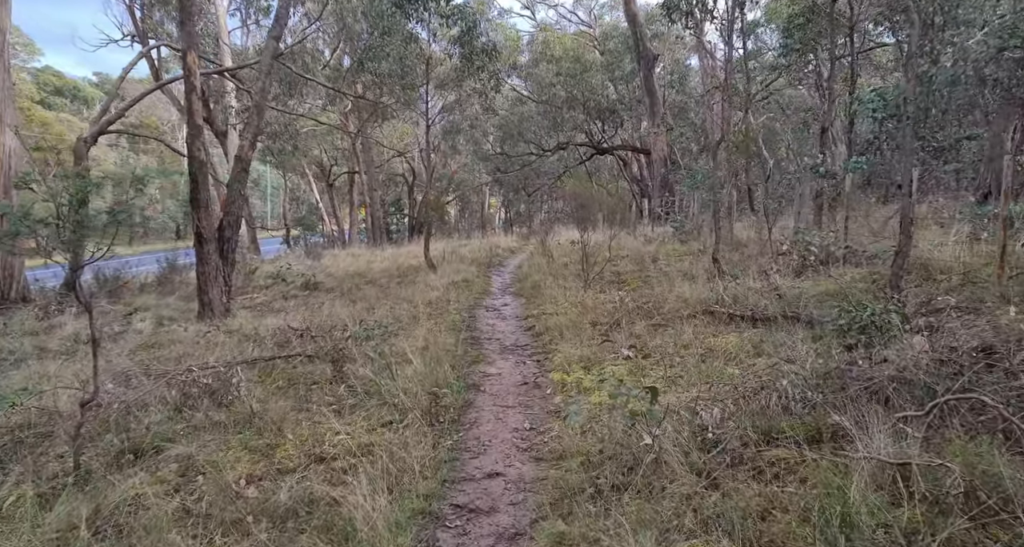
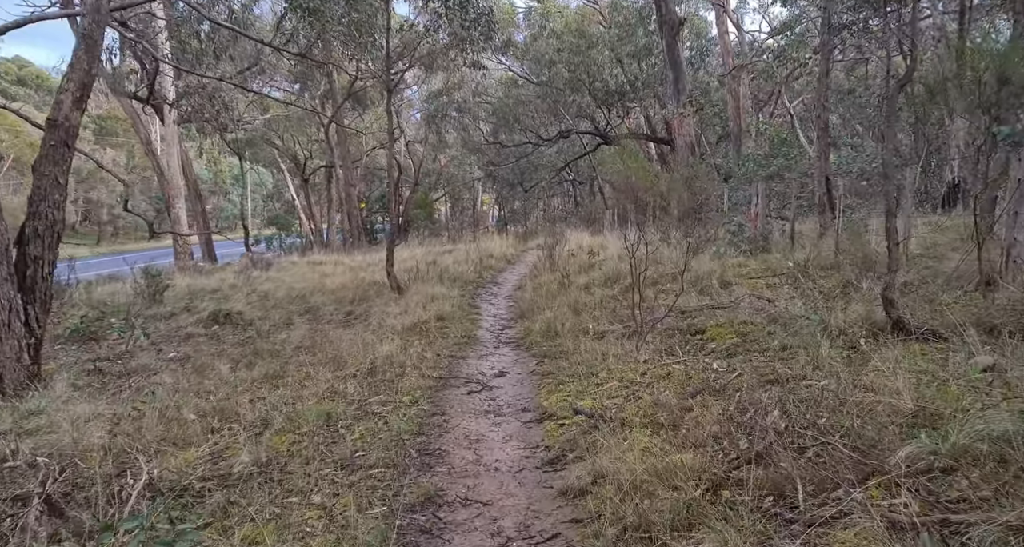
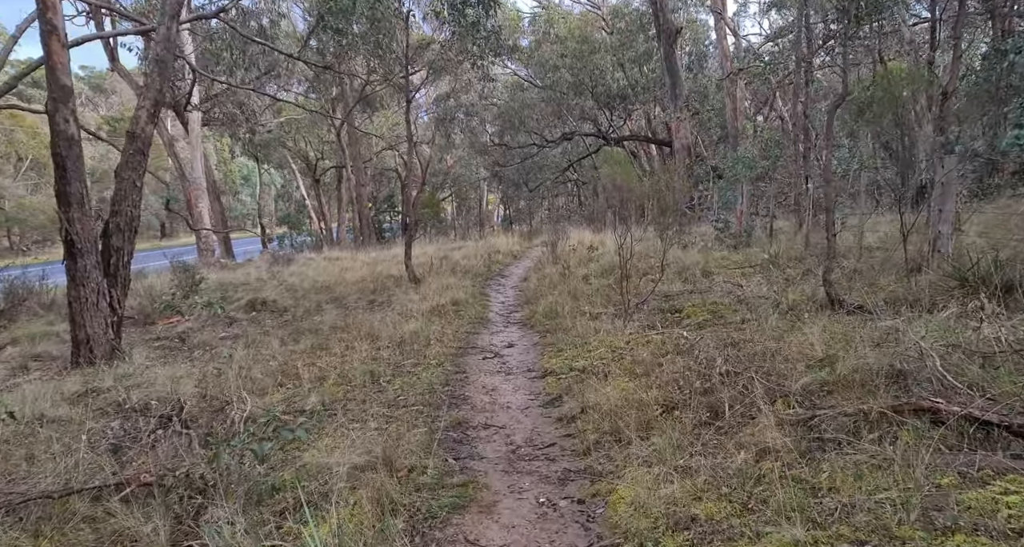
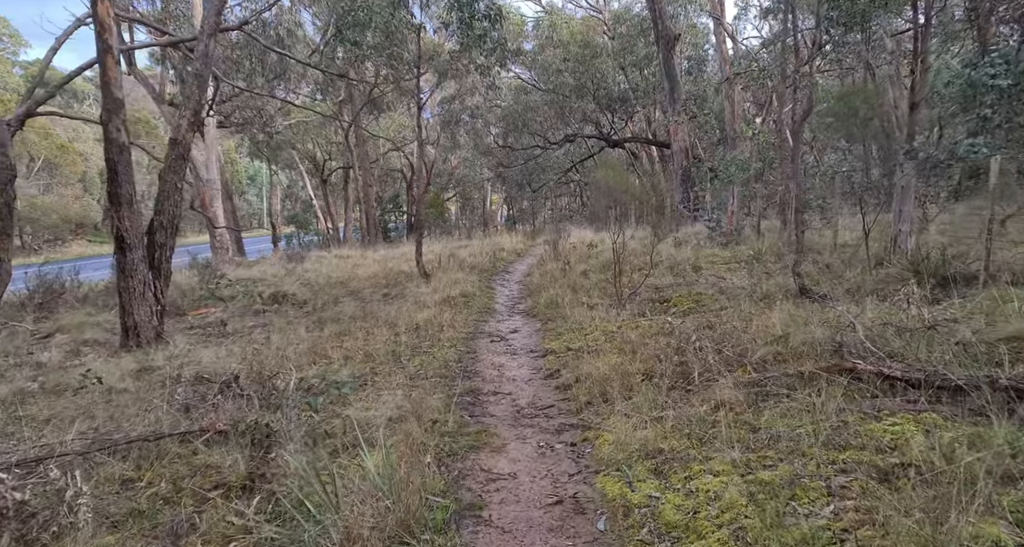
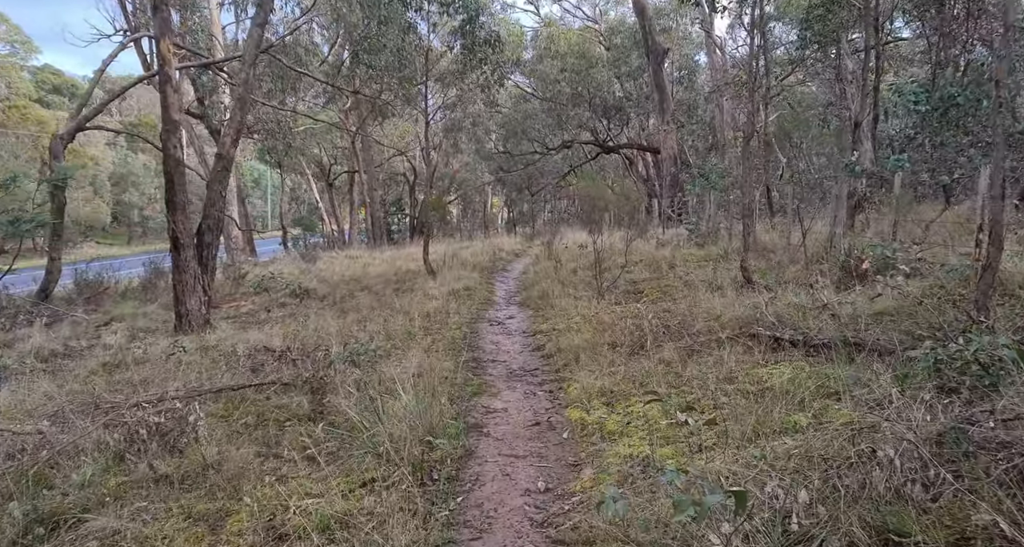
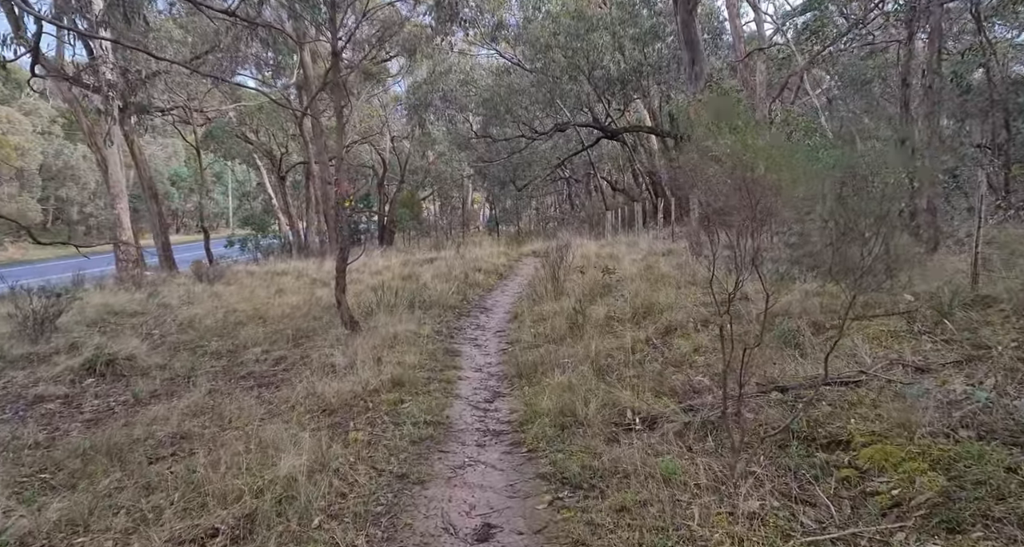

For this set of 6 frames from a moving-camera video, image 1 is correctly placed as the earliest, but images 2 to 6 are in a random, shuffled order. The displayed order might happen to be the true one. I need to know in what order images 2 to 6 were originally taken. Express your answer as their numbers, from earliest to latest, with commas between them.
5, 4, 3, 2, 6
